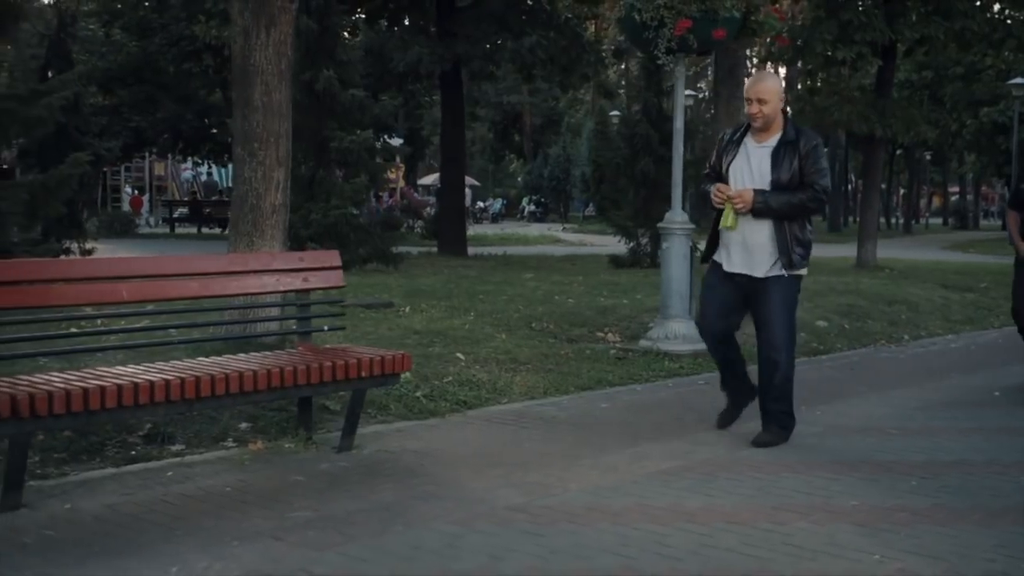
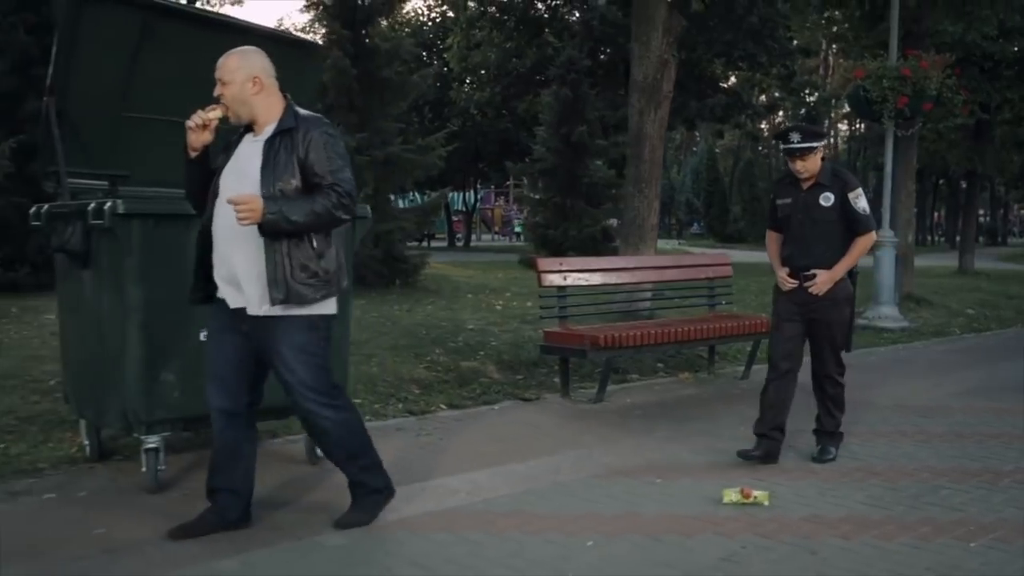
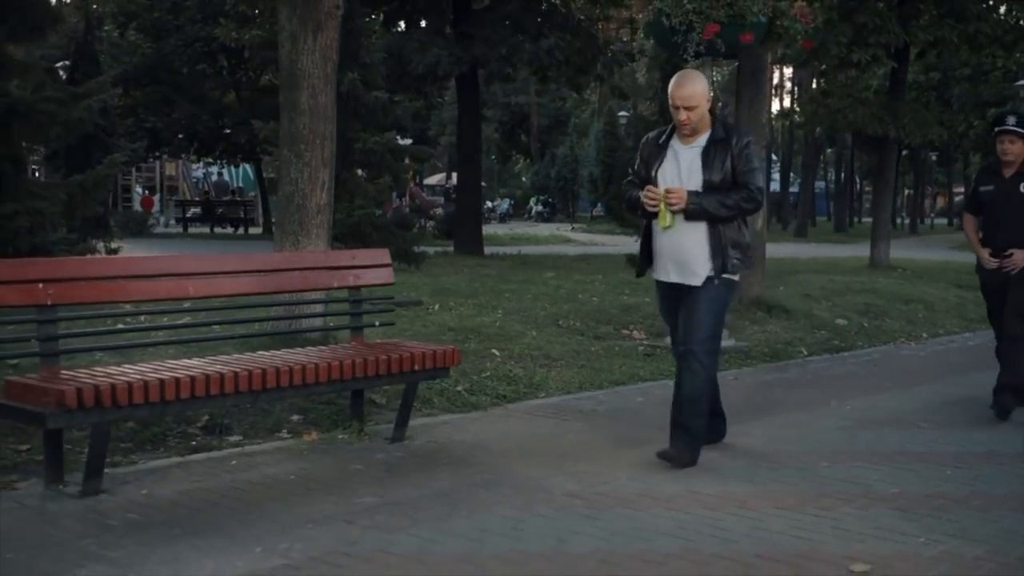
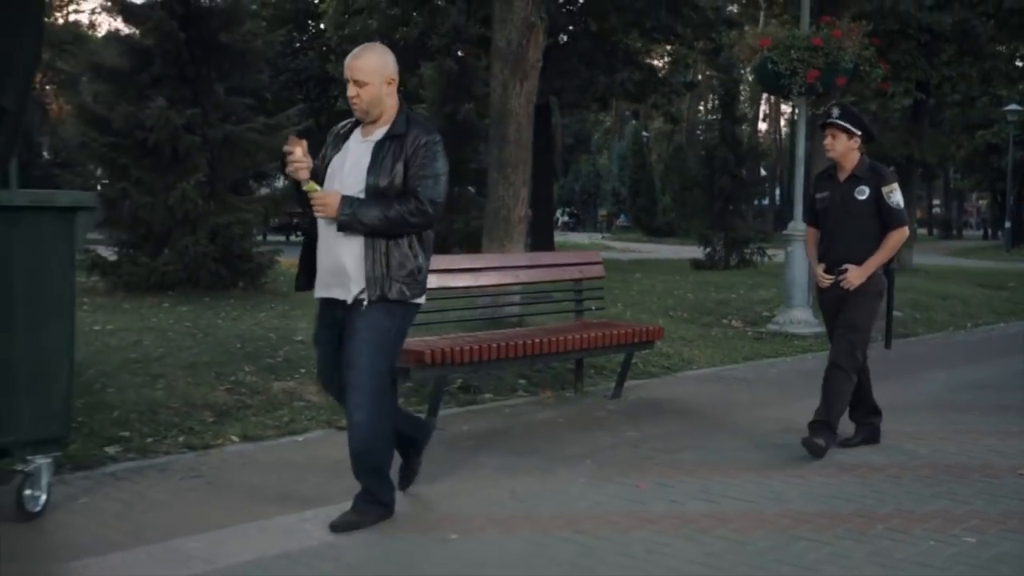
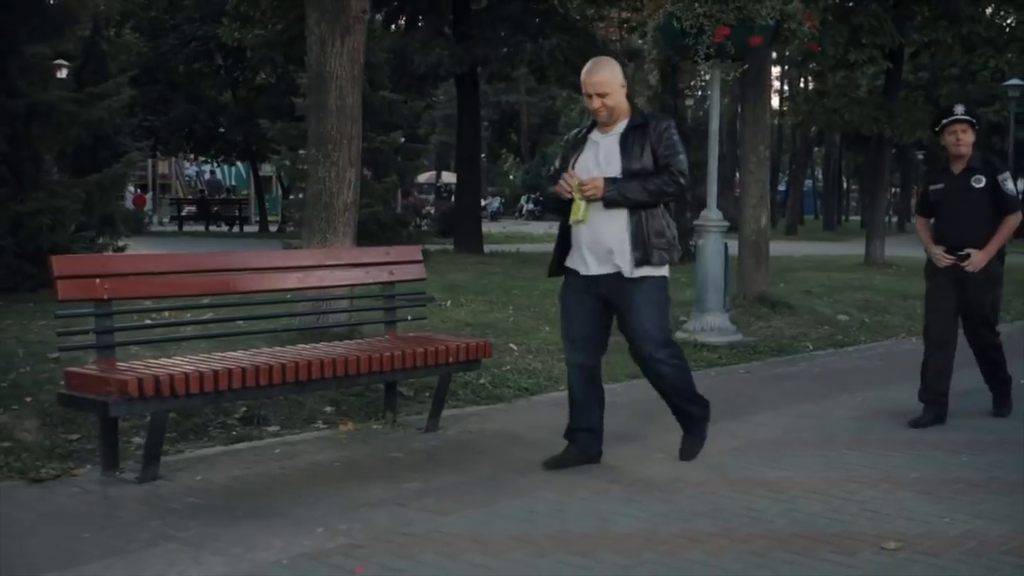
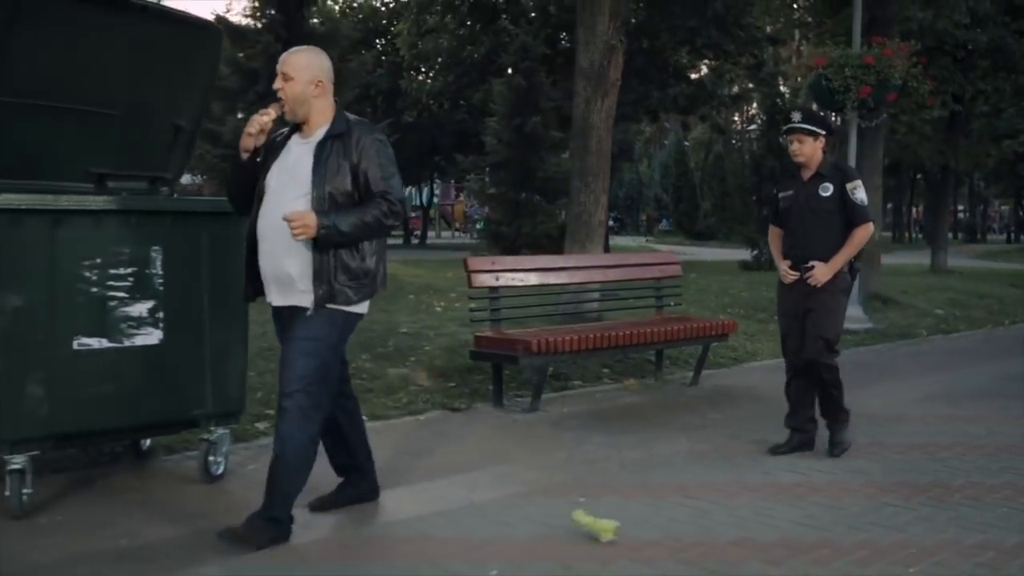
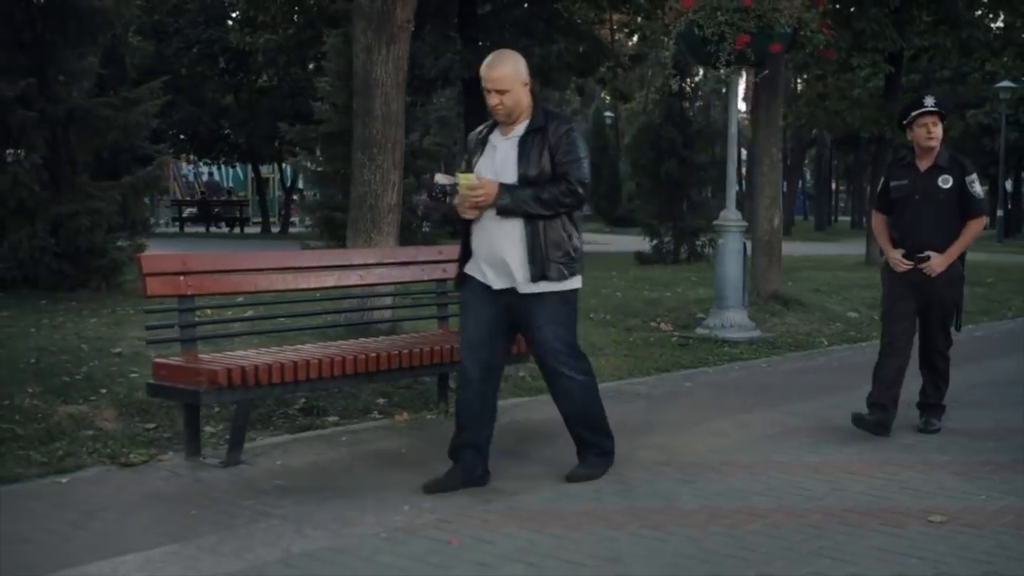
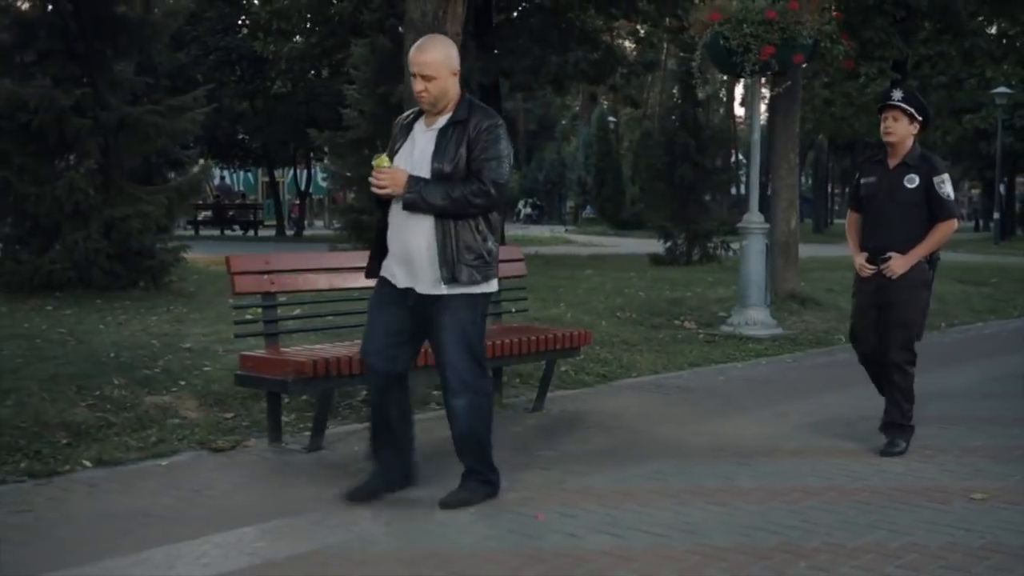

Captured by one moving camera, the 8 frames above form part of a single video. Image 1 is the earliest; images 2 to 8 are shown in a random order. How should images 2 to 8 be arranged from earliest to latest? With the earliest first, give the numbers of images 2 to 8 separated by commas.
3, 5, 7, 8, 4, 6, 2
